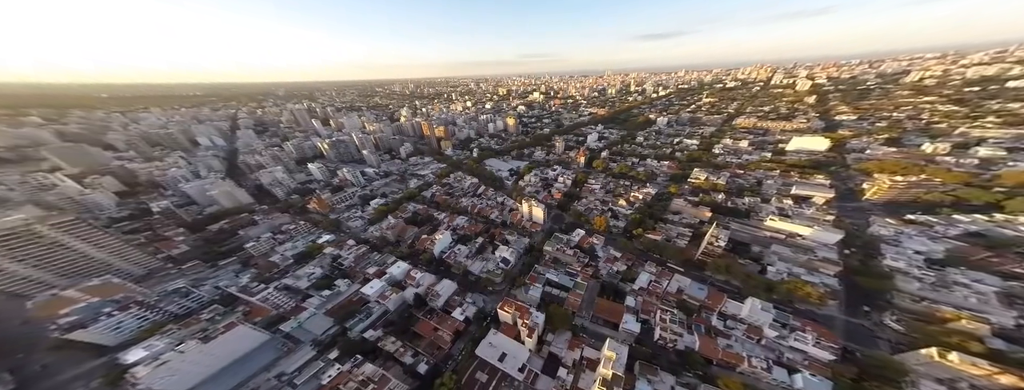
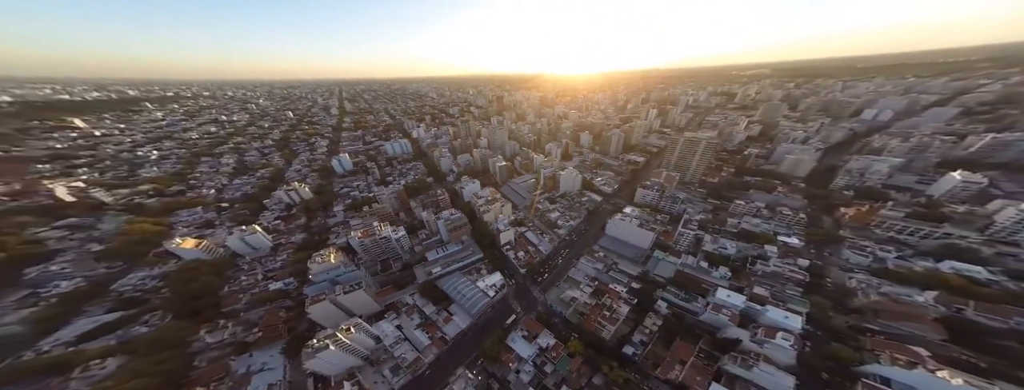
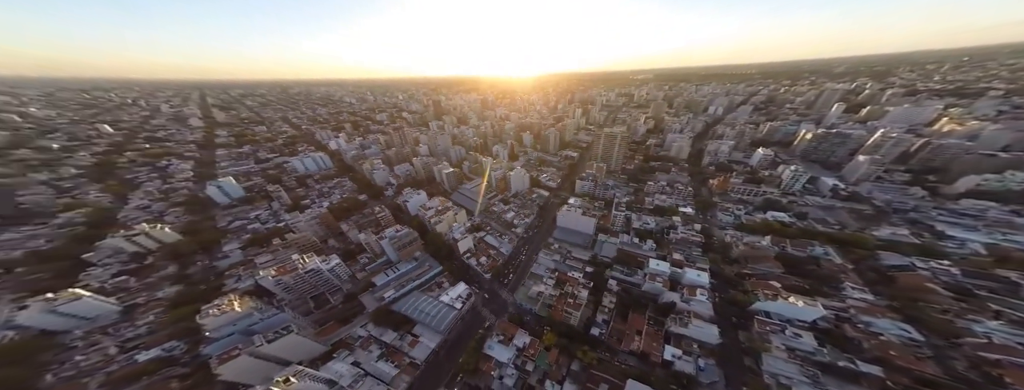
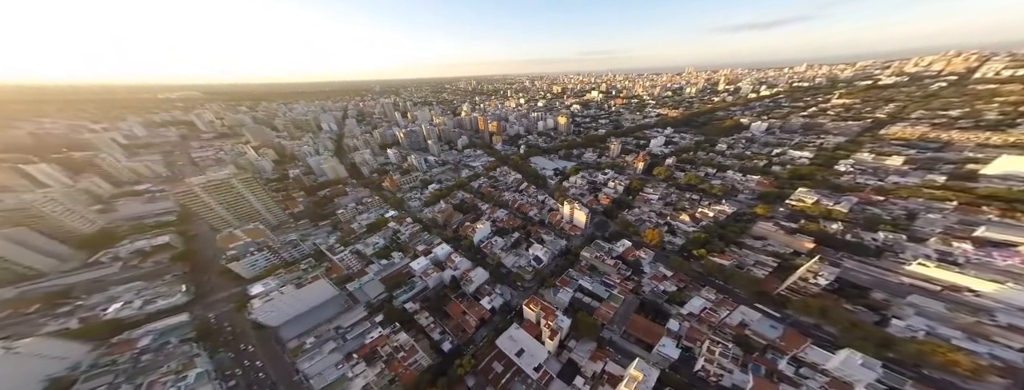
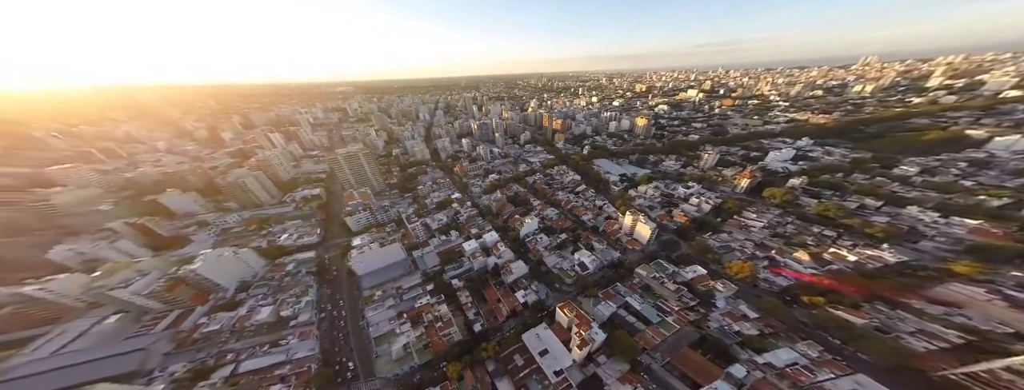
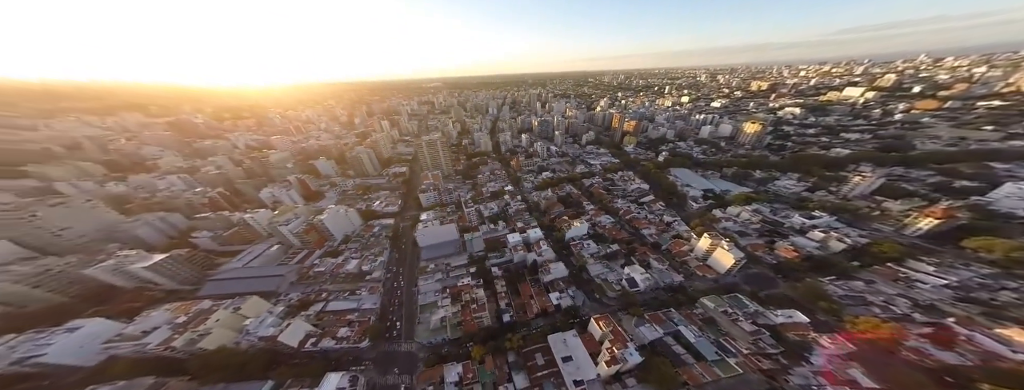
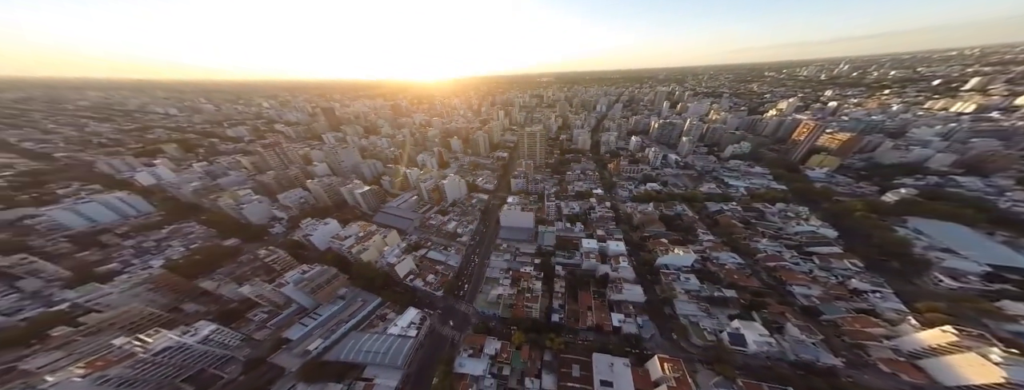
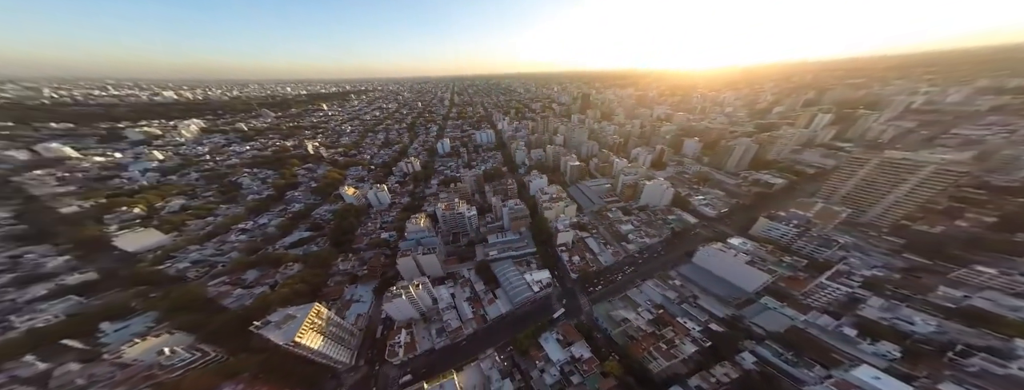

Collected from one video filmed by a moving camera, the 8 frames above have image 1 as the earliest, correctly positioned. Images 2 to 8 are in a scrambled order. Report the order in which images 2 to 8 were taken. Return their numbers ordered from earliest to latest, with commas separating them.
4, 5, 6, 7, 3, 2, 8
